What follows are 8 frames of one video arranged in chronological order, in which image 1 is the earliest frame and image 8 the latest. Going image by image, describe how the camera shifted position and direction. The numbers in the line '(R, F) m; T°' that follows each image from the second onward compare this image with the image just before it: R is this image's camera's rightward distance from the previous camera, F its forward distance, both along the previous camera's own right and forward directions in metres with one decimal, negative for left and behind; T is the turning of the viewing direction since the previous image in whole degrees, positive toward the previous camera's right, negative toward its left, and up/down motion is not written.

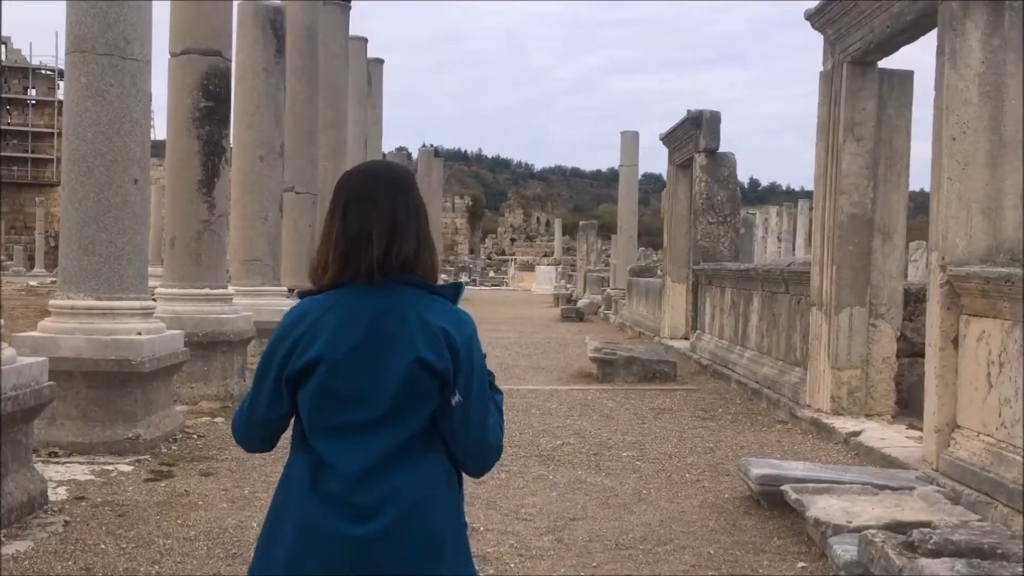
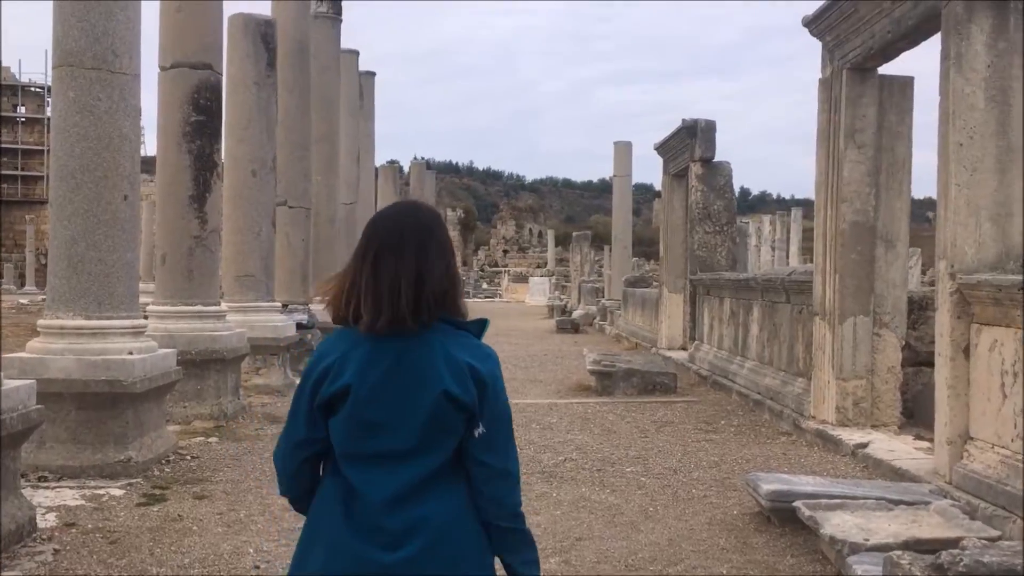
(0.0, +0.1) m; 0°
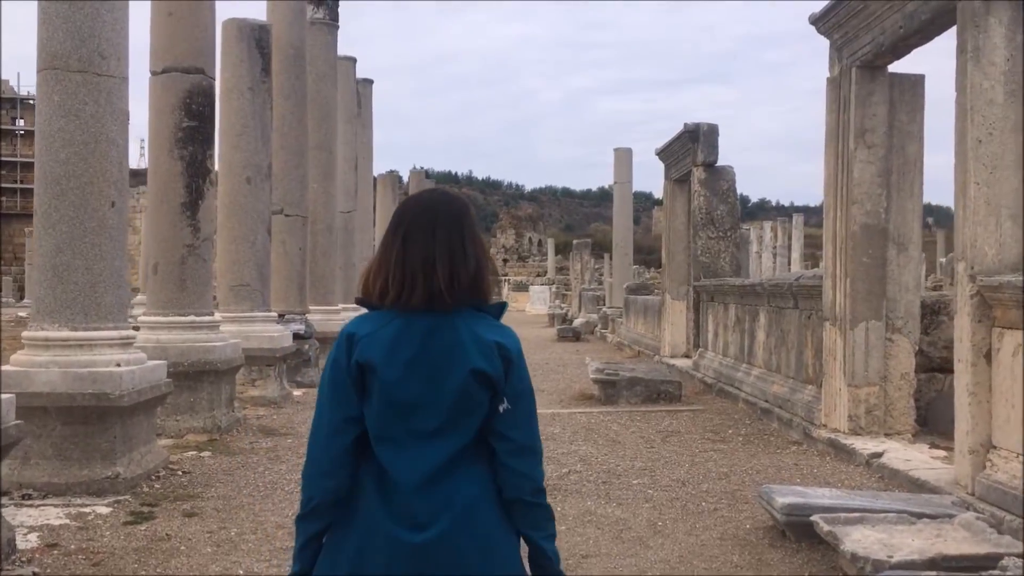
(0.0, +0.2) m; 0°
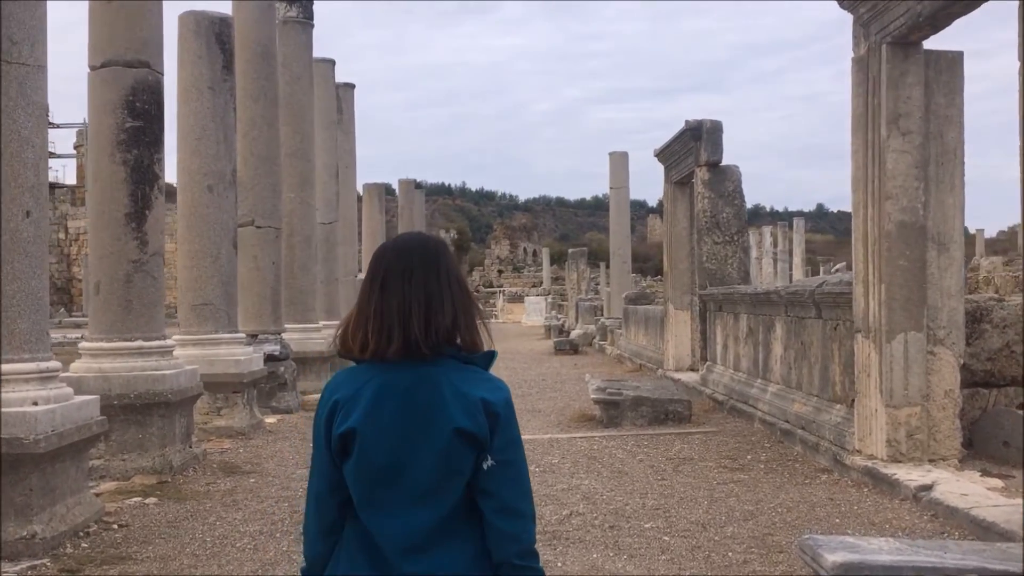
(0.0, +0.8) m; 0°
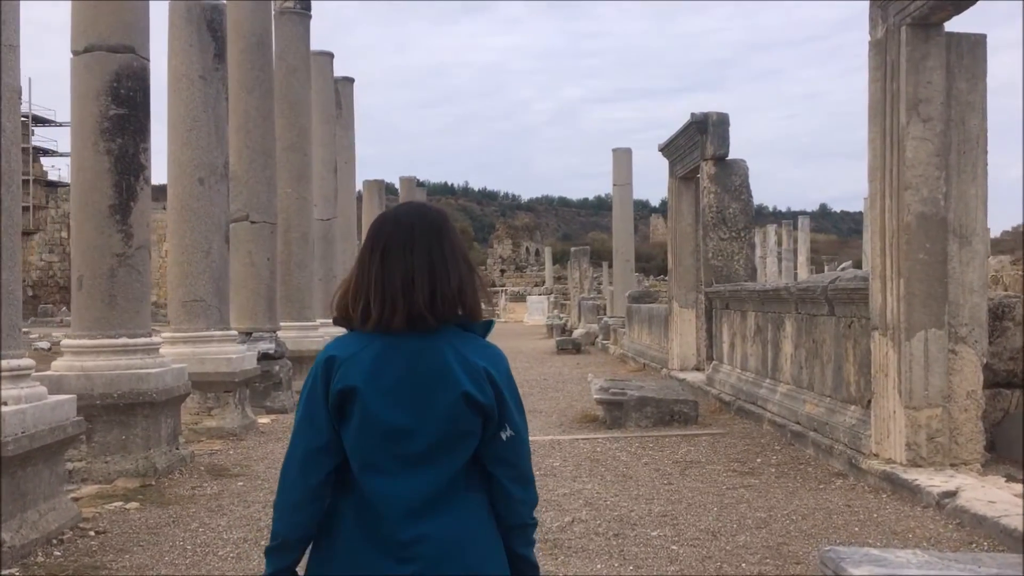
(0.0, +0.3) m; 0°
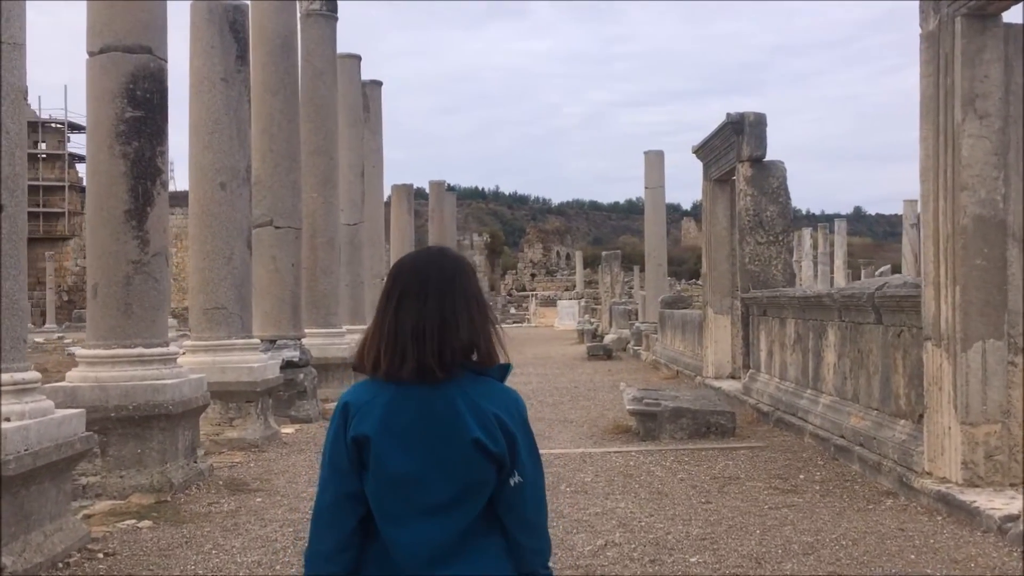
(0.0, +0.3) m; -2°
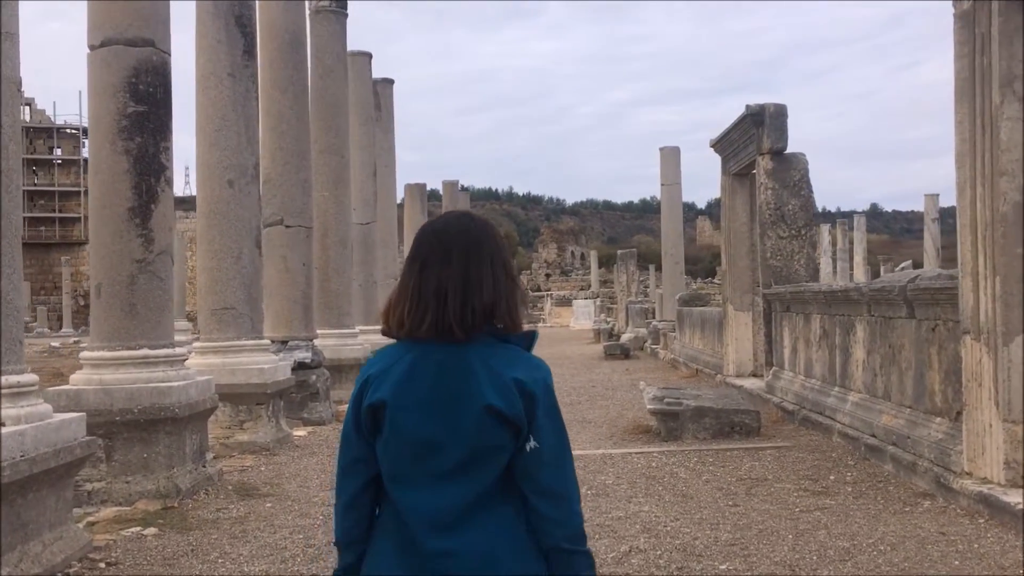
(0.0, +0.2) m; -1°
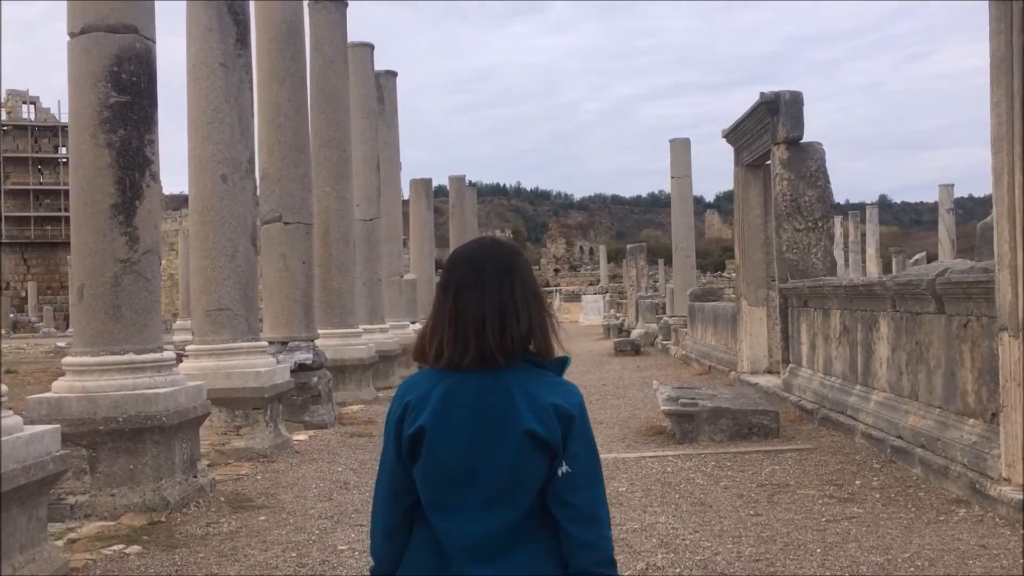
(0.0, +0.3) m; -1°
